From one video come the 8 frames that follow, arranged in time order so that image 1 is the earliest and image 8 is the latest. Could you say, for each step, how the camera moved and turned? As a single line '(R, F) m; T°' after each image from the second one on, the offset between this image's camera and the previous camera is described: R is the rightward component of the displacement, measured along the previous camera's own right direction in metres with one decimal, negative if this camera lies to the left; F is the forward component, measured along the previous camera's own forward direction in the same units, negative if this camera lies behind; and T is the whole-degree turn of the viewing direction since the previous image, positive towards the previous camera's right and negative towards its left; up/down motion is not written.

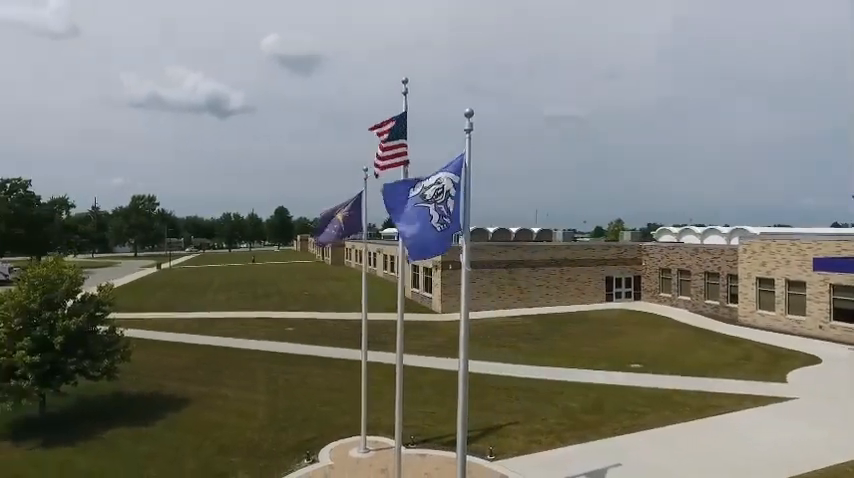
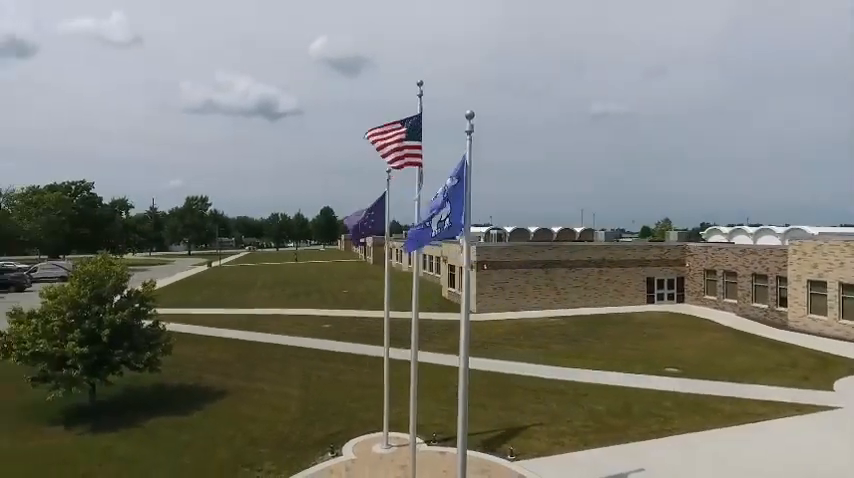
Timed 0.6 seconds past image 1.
(+0.6, -0.1) m; -5°
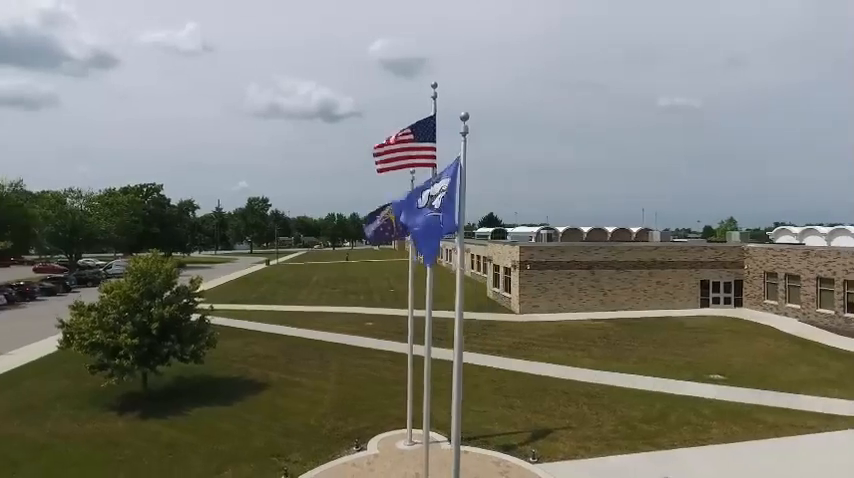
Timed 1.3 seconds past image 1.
(+0.8, -0.1) m; -6°
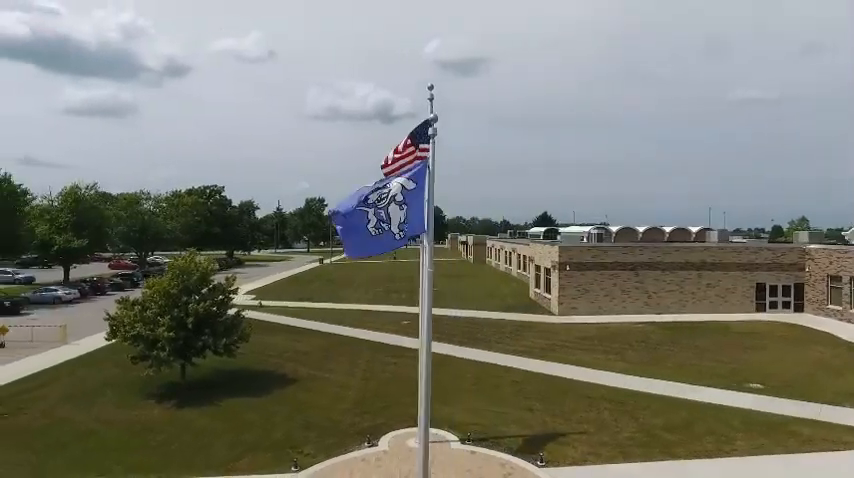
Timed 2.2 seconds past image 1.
(+1.2, 0.0) m; -6°
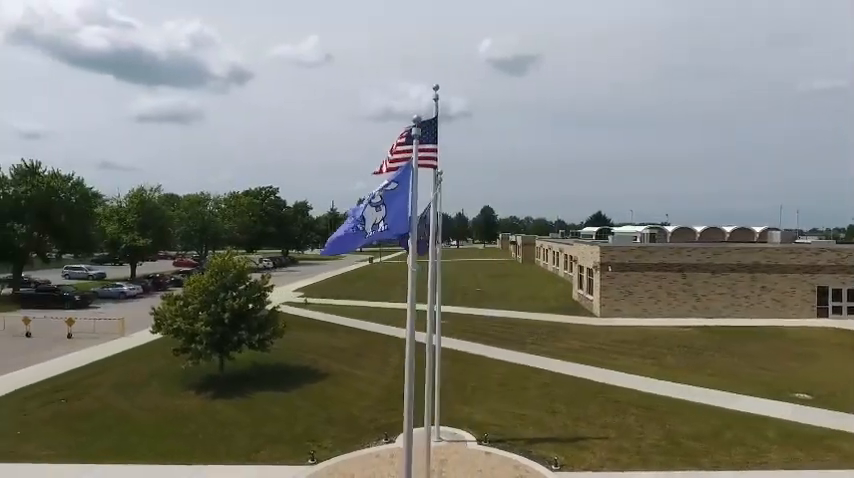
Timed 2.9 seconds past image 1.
(+1.0, 0.0) m; -6°
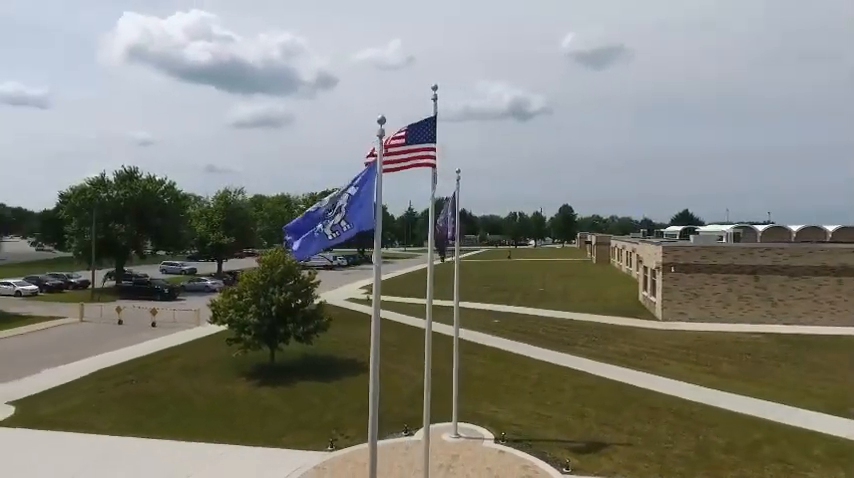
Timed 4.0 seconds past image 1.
(+1.6, -0.1) m; -9°
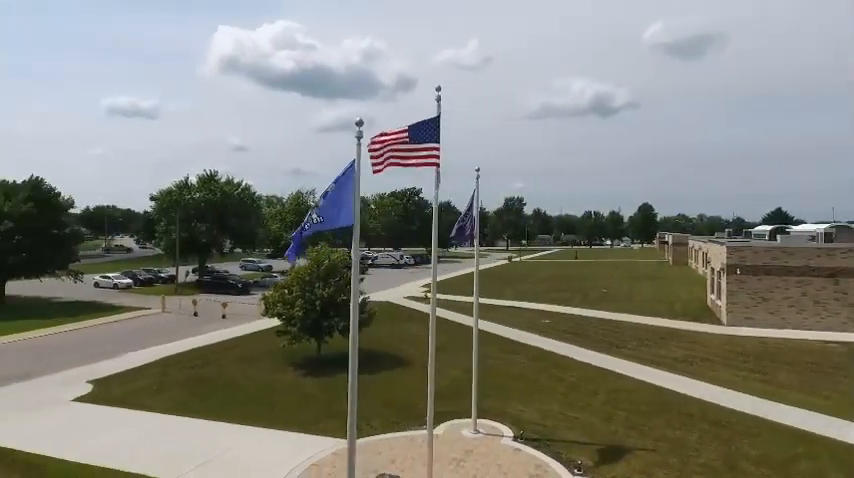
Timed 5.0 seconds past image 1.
(+1.5, -0.2) m; -8°
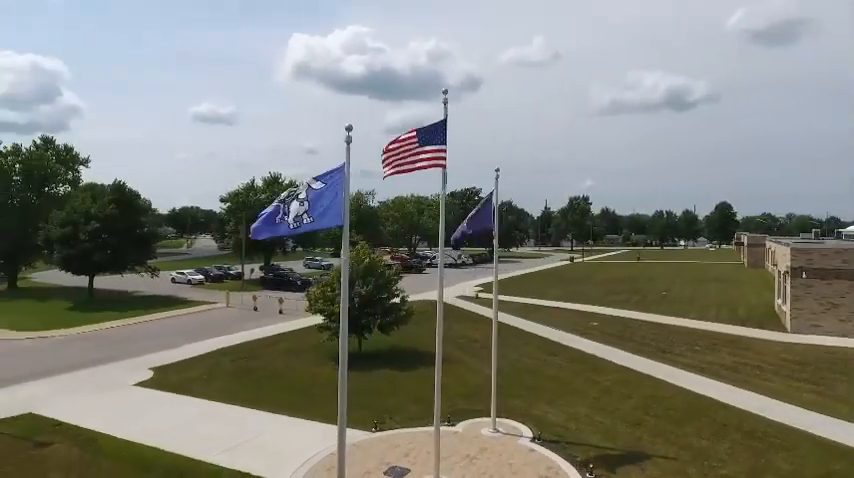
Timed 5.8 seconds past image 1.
(+1.2, -0.2) m; -7°
